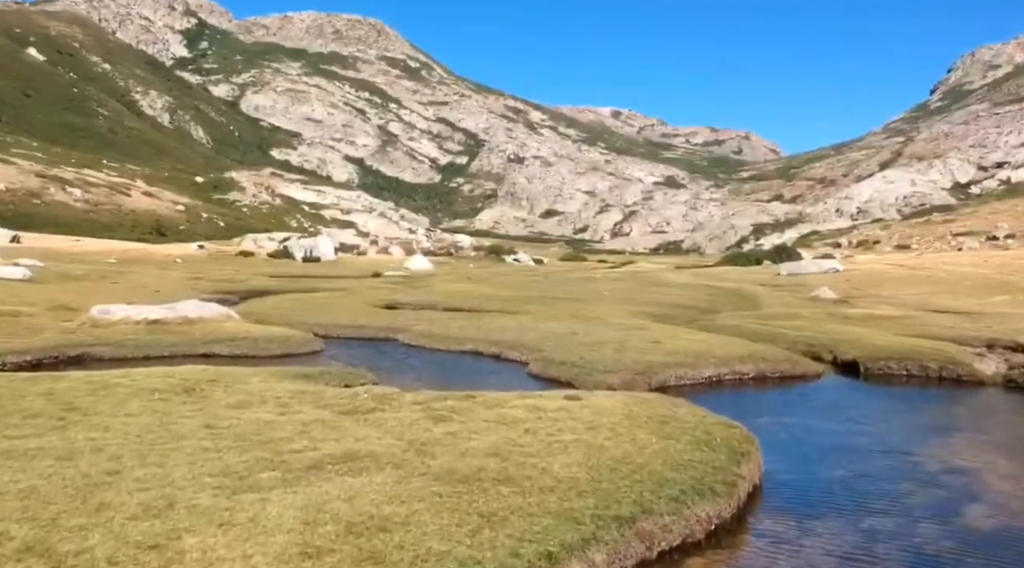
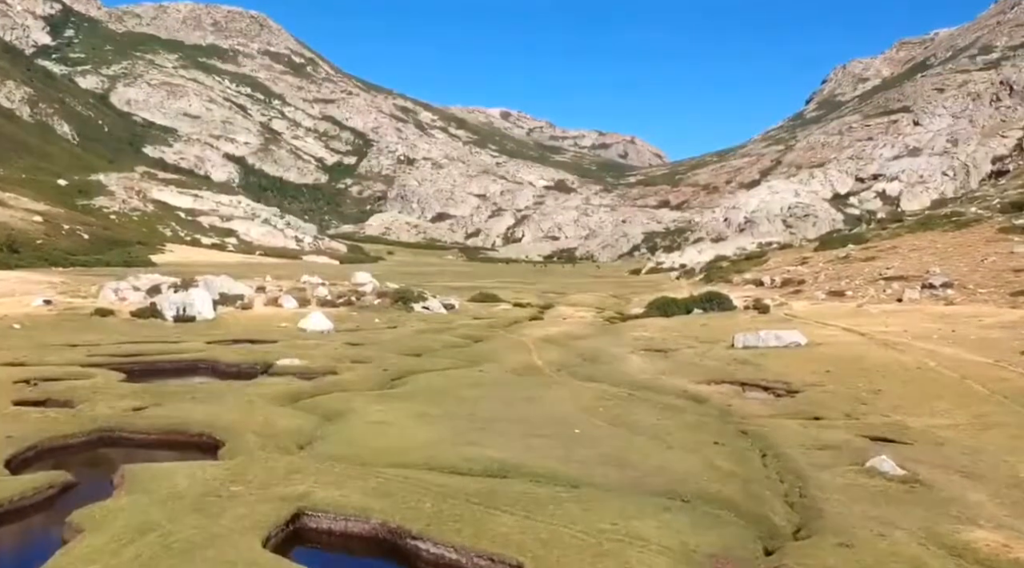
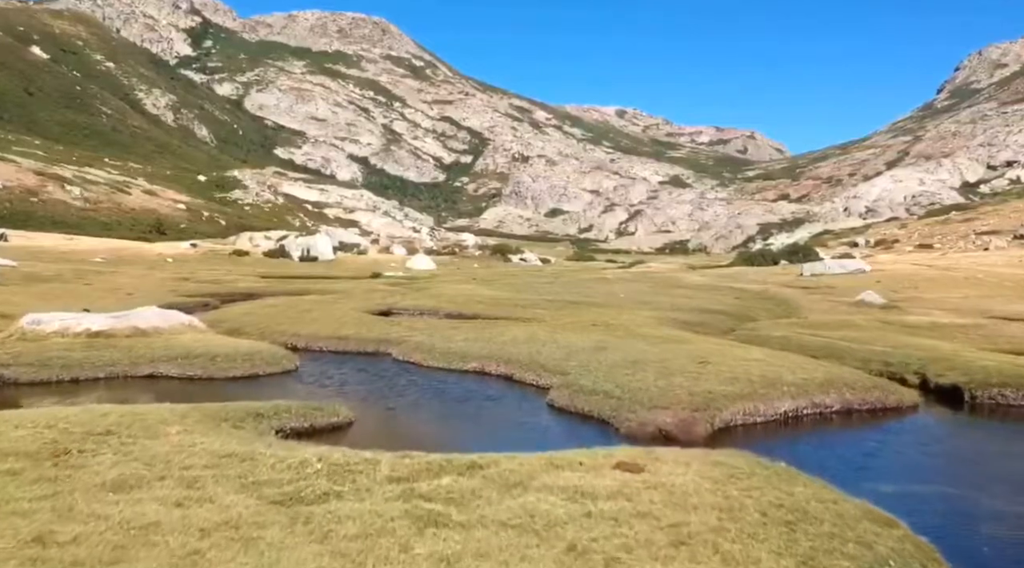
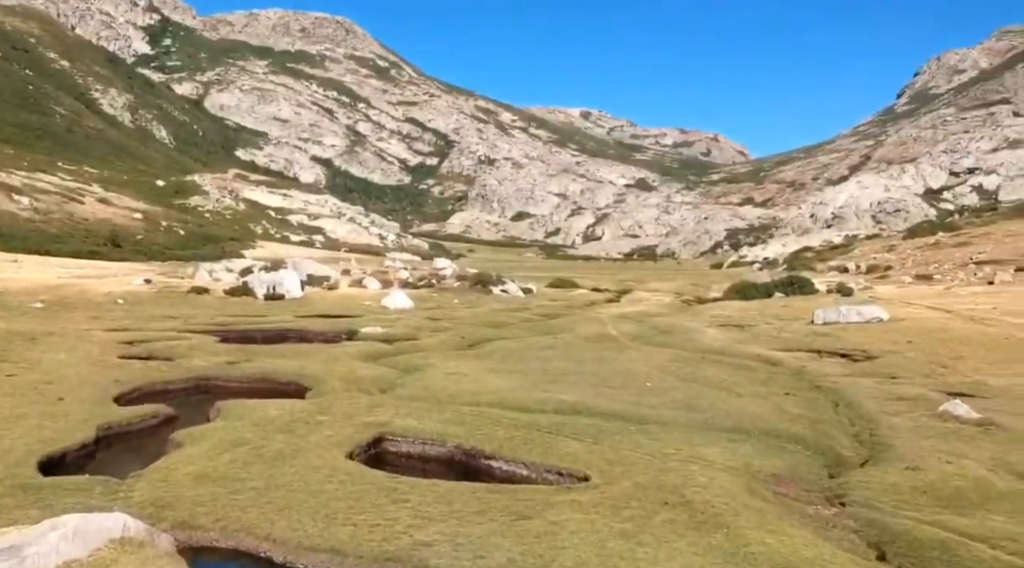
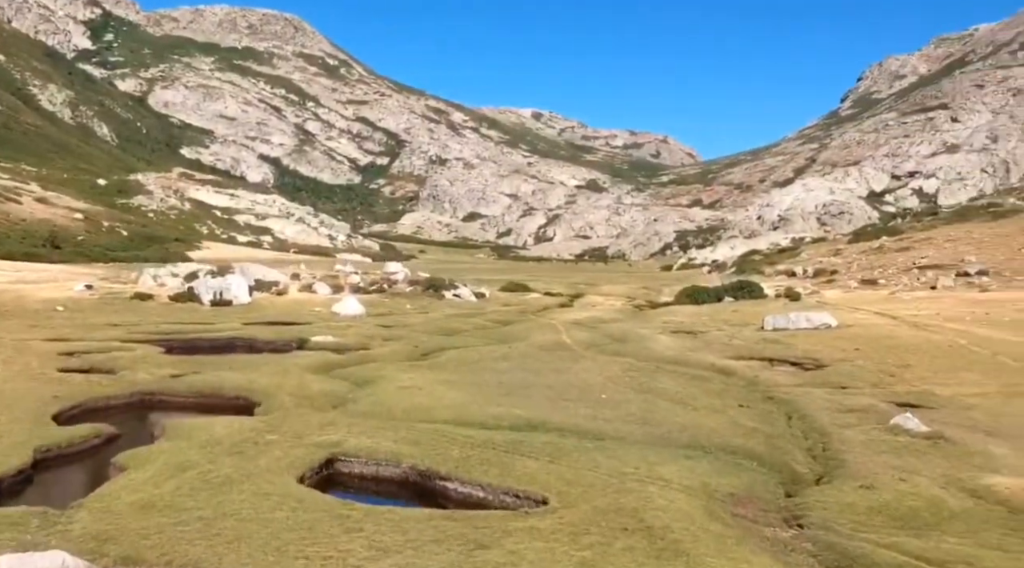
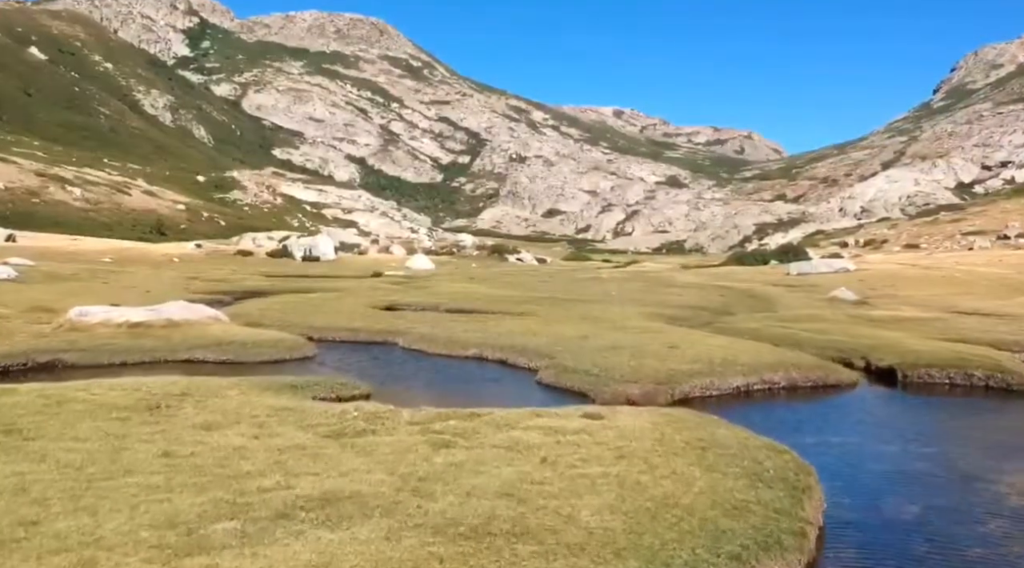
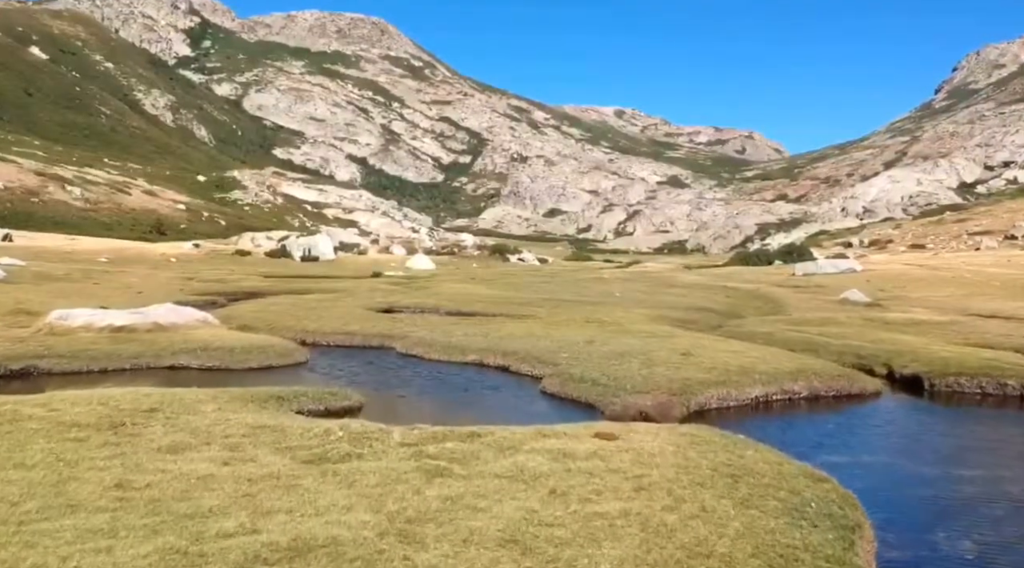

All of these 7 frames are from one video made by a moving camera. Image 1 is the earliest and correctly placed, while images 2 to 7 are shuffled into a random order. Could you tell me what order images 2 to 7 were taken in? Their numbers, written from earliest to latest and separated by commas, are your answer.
6, 7, 3, 4, 5, 2
